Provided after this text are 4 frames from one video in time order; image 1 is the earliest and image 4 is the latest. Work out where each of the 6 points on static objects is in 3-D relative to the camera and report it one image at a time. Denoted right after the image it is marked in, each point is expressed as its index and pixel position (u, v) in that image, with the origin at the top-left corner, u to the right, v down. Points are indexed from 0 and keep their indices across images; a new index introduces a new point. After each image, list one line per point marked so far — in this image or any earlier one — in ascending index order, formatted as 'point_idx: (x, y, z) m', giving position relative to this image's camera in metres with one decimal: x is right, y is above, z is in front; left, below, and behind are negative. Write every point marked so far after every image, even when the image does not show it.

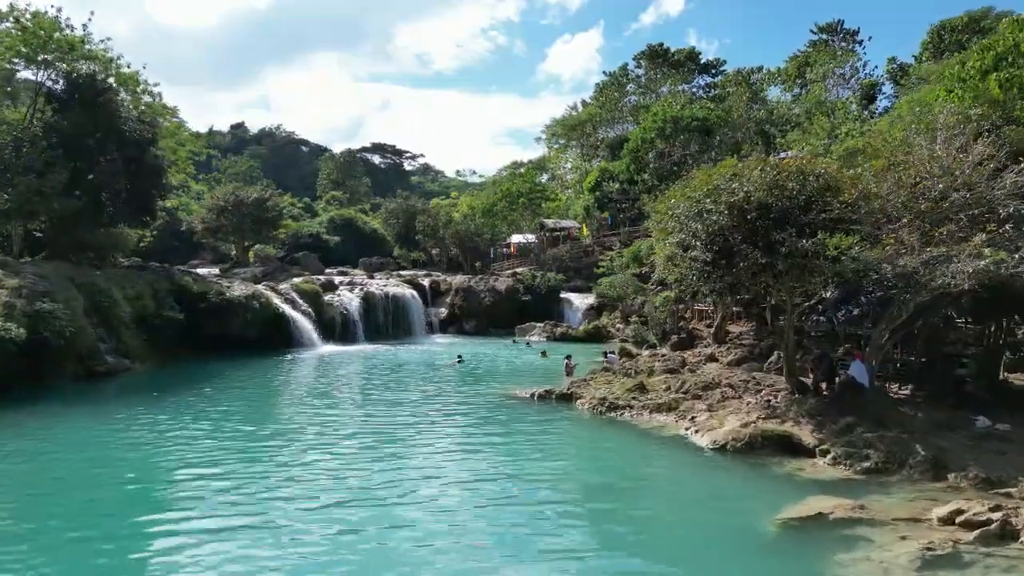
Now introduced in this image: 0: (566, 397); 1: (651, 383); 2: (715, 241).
0: (+1.4, -2.9, +19.3) m
1: (+3.7, -2.5, +19.3) m
2: (+4.2, +1.0, +15.1) m
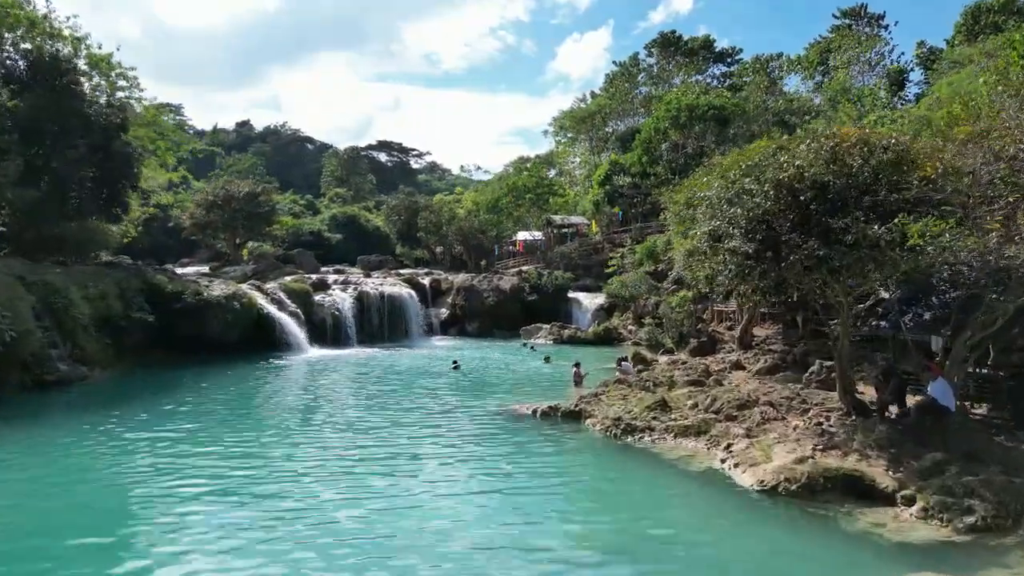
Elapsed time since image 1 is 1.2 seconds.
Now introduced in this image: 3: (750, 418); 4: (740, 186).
0: (+1.4, -2.8, +16.5) m
1: (+3.6, -2.5, +16.5) m
2: (+4.1, +1.0, +12.2) m
3: (+4.5, -2.5, +13.9) m
4: (+3.9, +1.8, +12.6) m
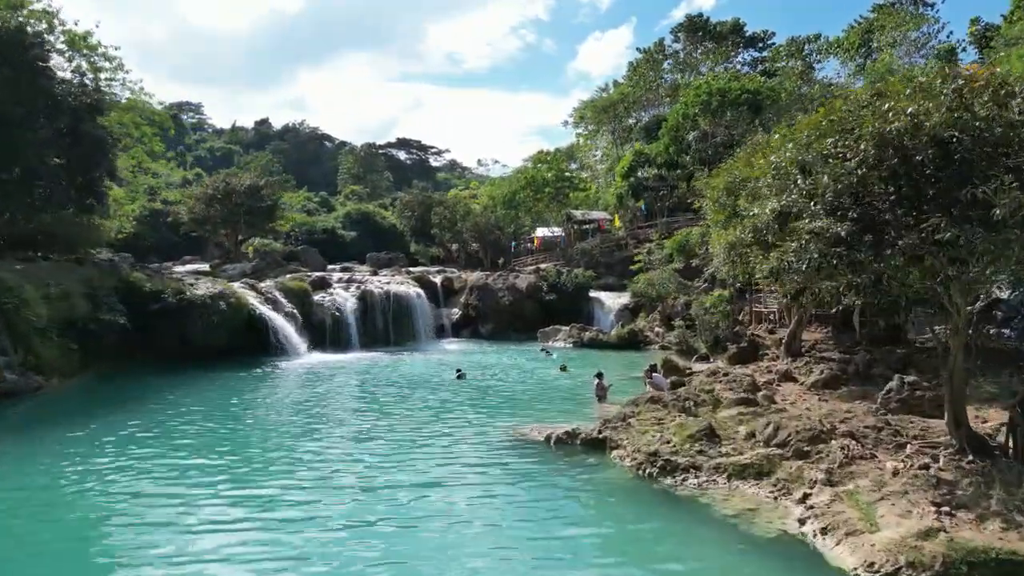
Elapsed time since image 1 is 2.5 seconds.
0: (+1.5, -2.8, +13.3) m
1: (+3.8, -2.4, +13.2) m
2: (+4.1, +1.0, +8.9) m
3: (+4.6, -2.4, +10.6) m
4: (+3.9, +1.8, +9.3) m
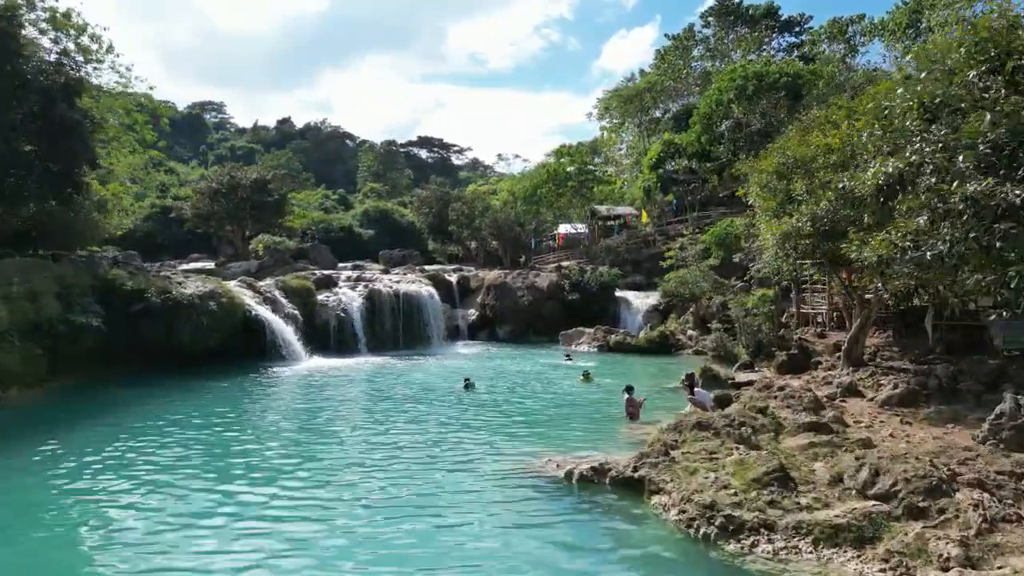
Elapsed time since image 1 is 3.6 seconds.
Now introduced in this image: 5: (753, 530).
0: (+1.7, -2.8, +10.4) m
1: (+3.9, -2.4, +10.3) m
2: (+4.1, +1.1, +6.0) m
3: (+4.7, -2.4, +7.6) m
4: (+3.9, +1.8, +6.4) m
5: (+2.7, -2.7, +8.3) m
